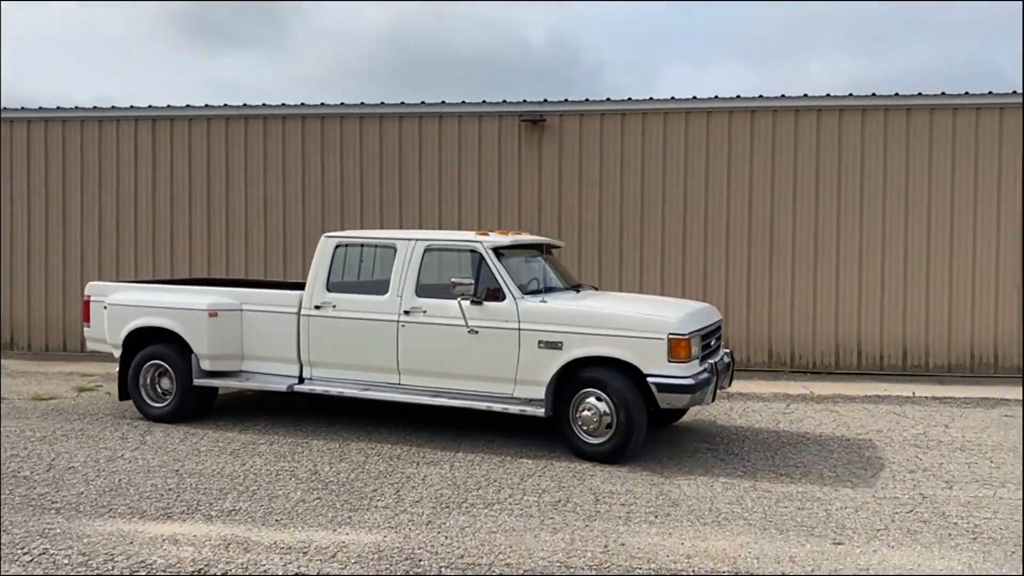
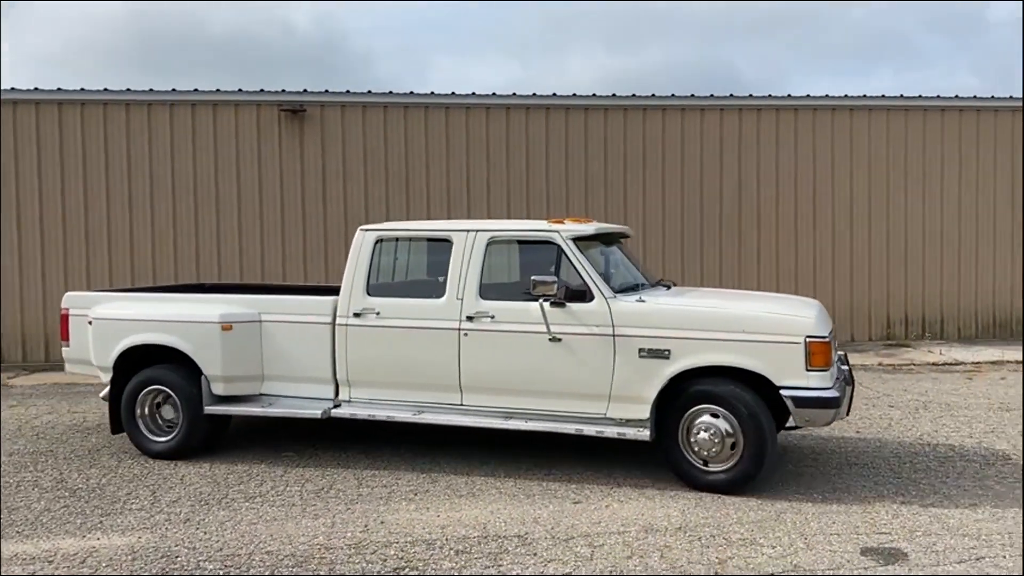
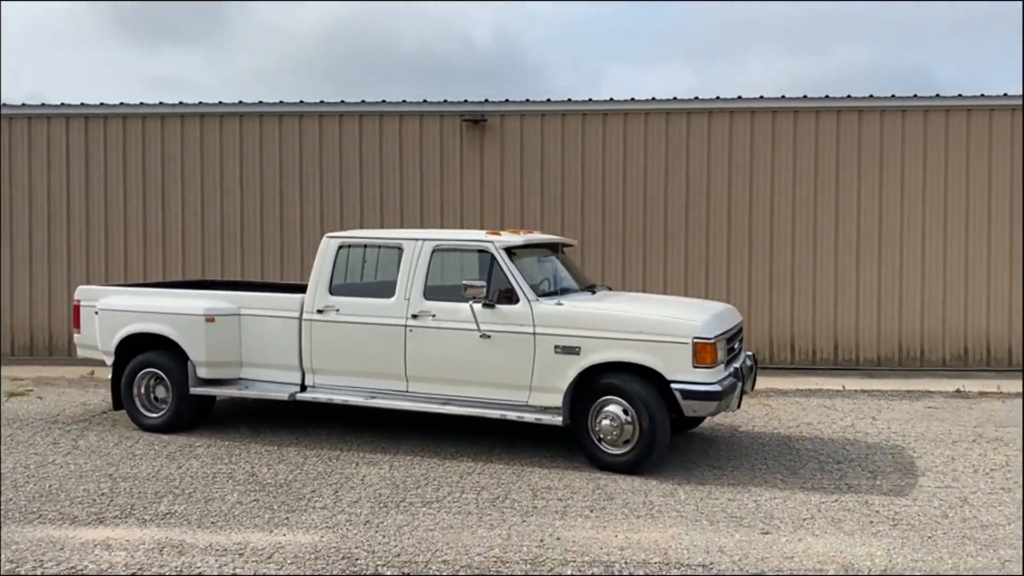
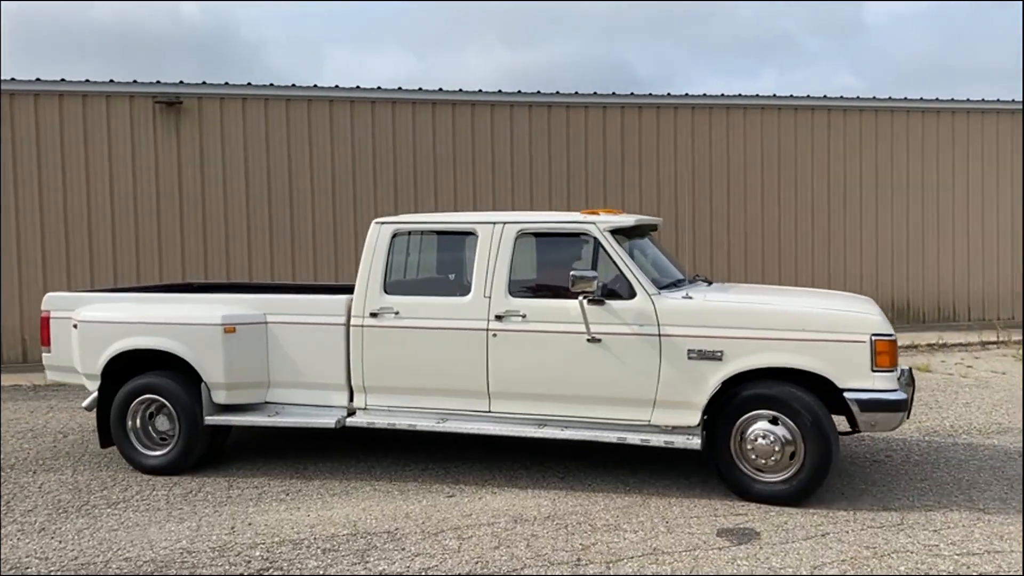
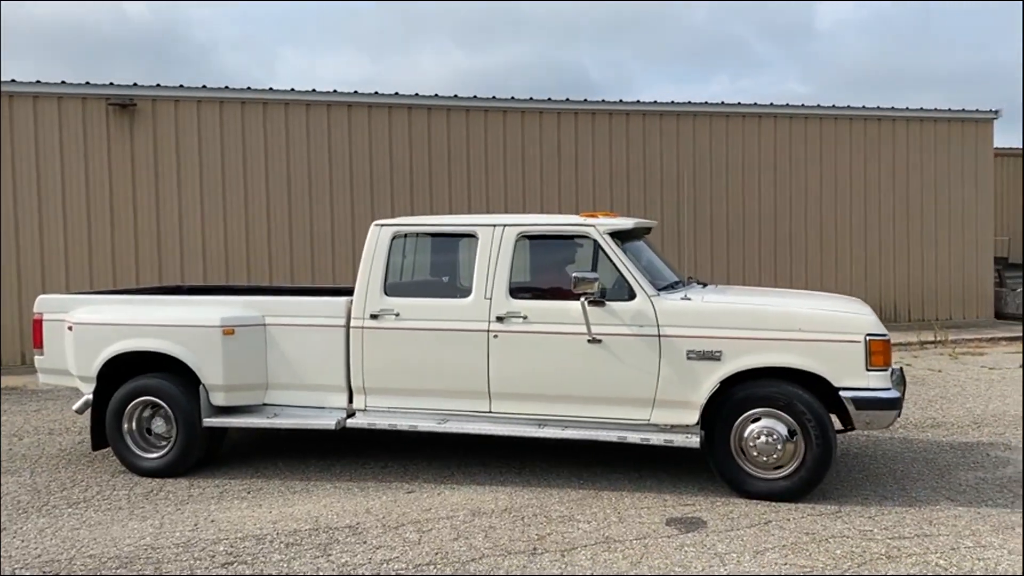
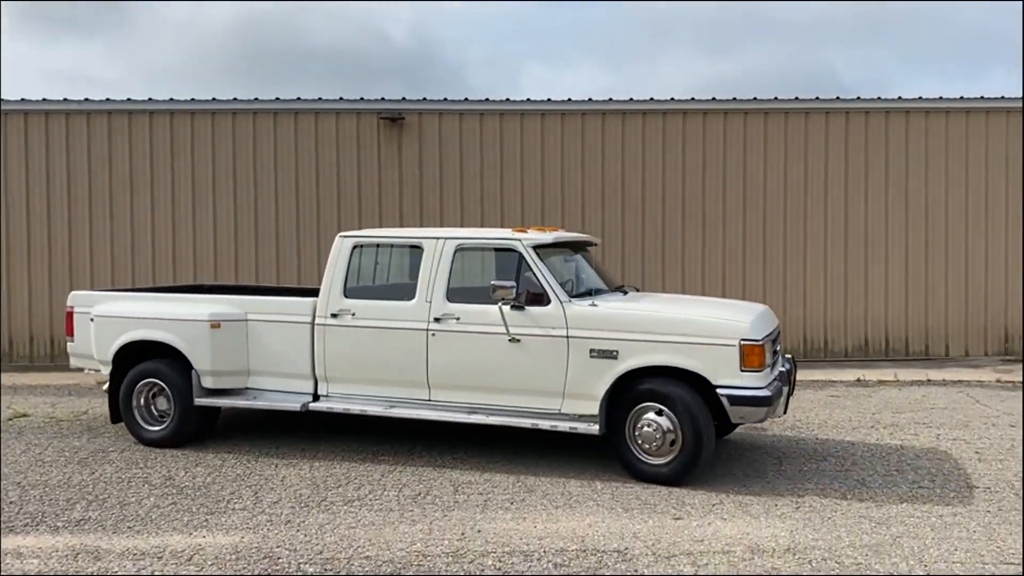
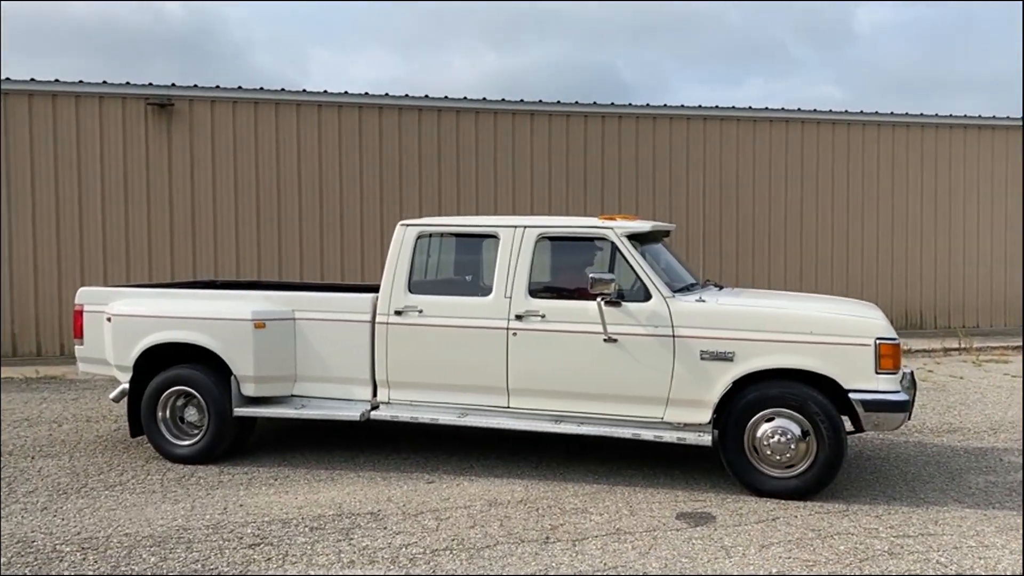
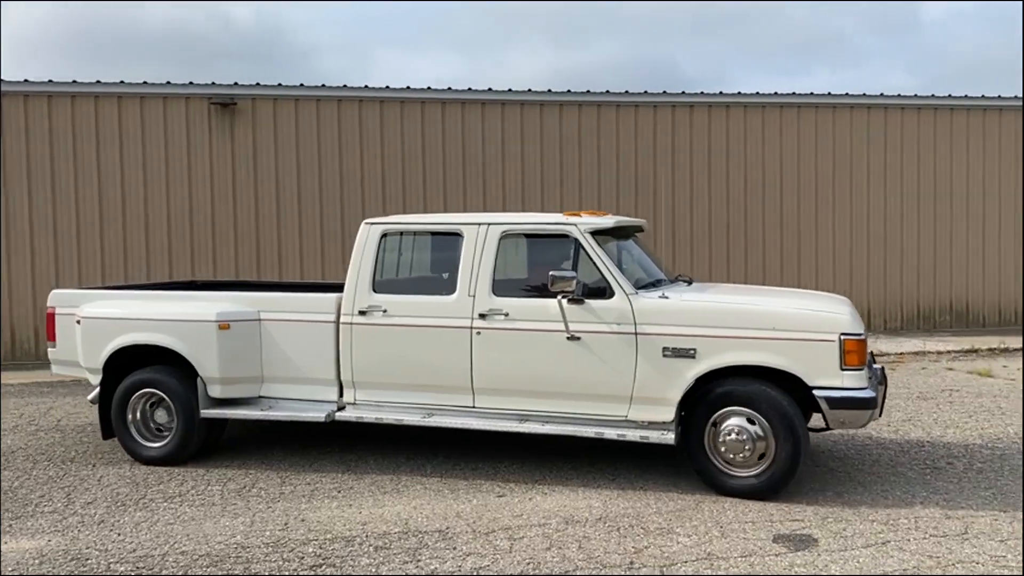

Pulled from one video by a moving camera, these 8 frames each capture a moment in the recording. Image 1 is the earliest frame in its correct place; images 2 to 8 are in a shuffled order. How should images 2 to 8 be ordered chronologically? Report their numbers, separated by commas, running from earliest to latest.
3, 6, 2, 8, 4, 5, 7
